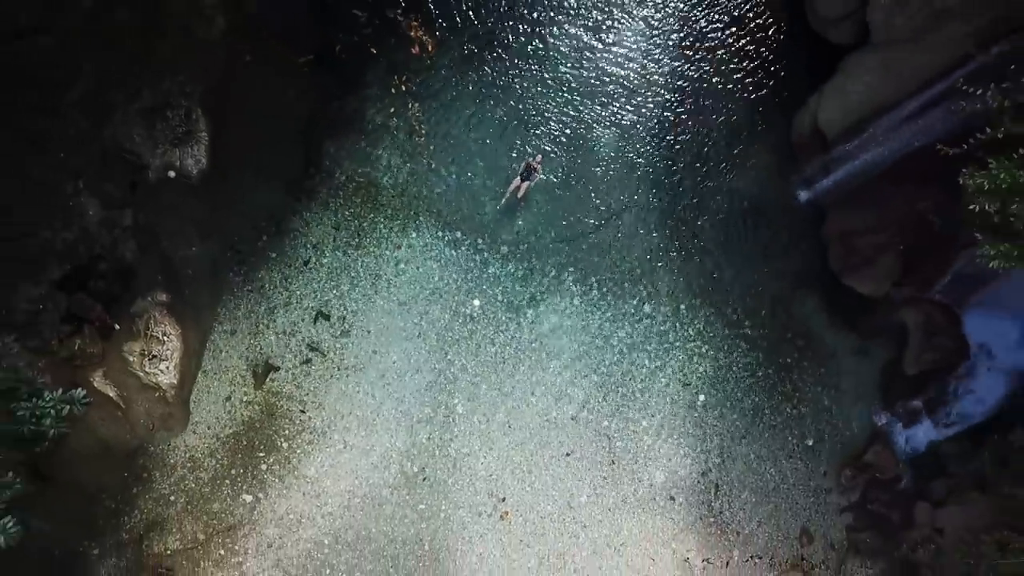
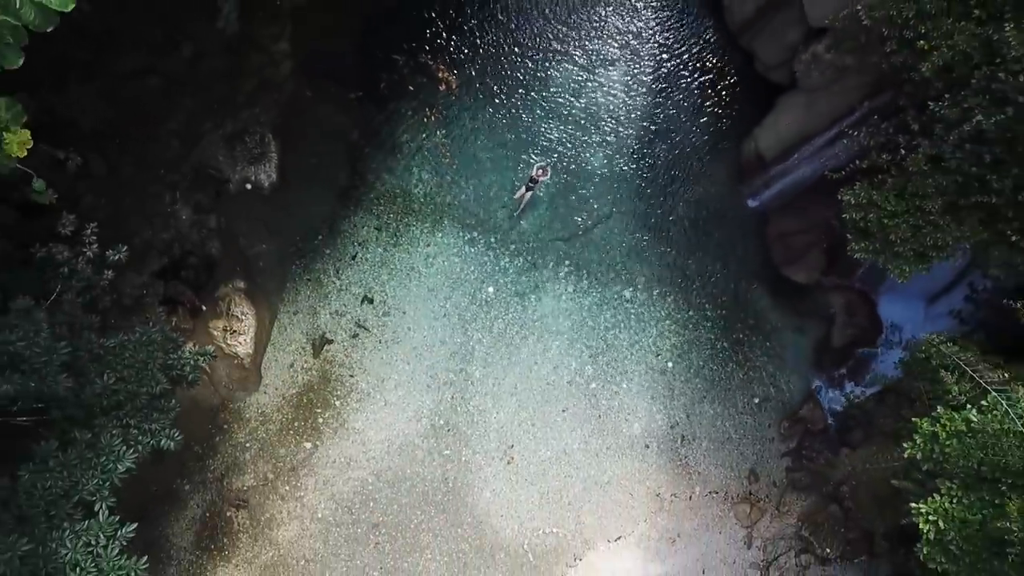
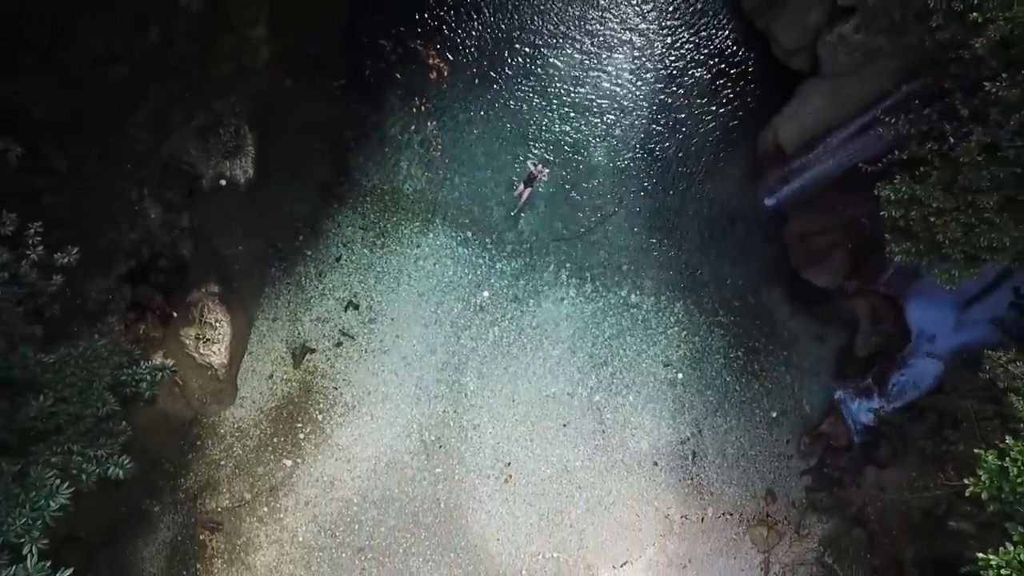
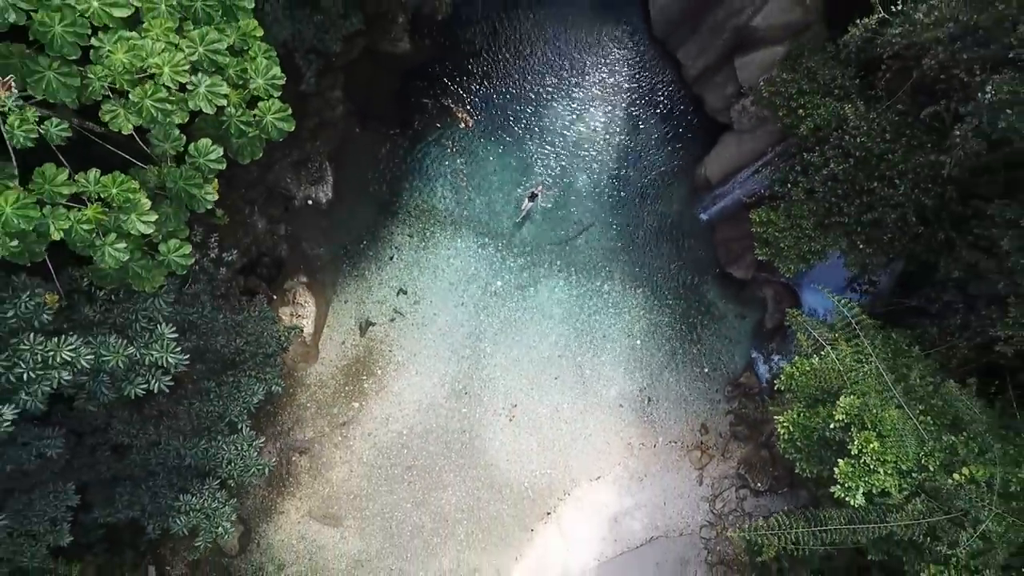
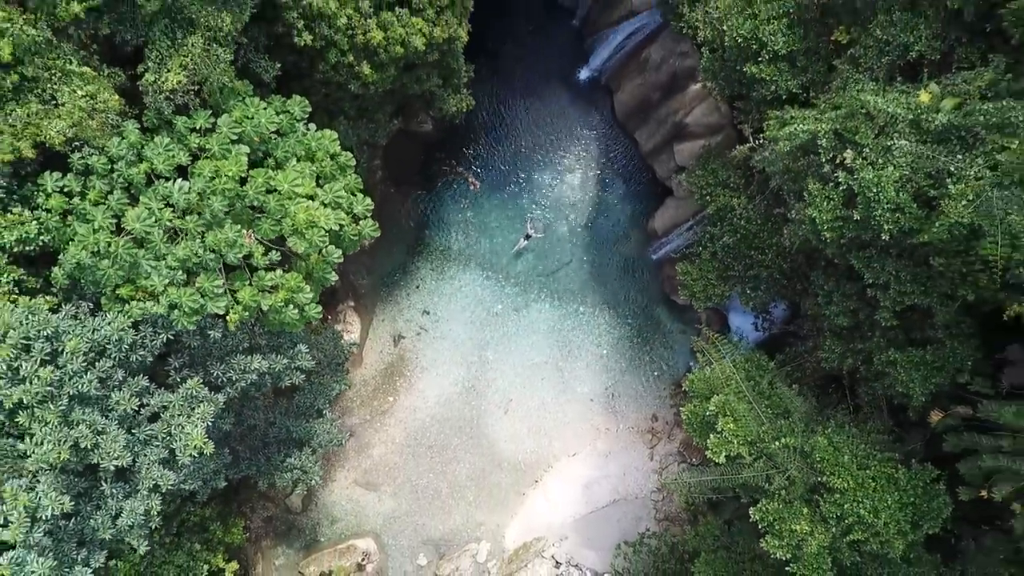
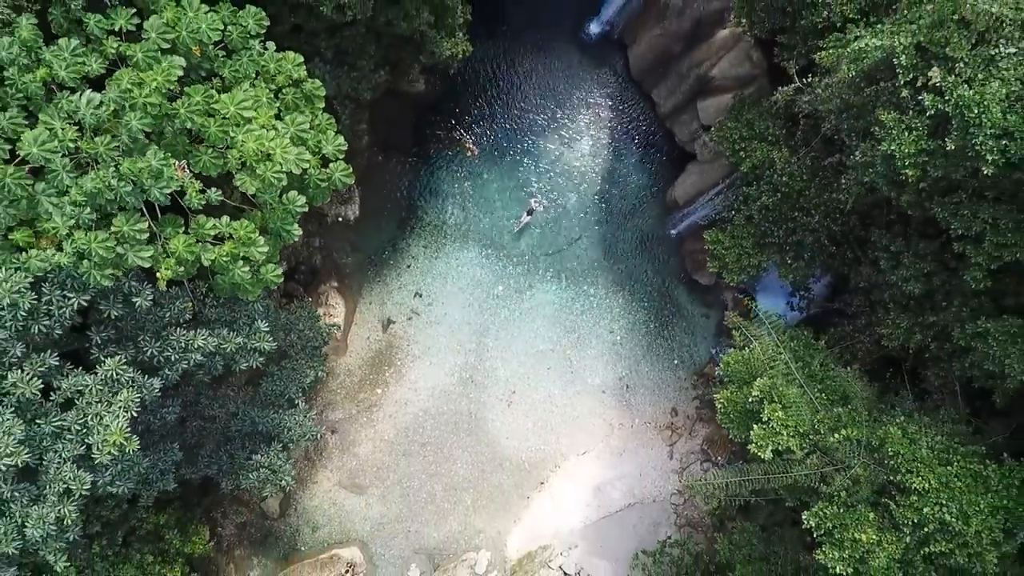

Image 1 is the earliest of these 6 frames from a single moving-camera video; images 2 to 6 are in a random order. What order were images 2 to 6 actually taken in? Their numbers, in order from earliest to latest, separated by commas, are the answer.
3, 2, 4, 6, 5
